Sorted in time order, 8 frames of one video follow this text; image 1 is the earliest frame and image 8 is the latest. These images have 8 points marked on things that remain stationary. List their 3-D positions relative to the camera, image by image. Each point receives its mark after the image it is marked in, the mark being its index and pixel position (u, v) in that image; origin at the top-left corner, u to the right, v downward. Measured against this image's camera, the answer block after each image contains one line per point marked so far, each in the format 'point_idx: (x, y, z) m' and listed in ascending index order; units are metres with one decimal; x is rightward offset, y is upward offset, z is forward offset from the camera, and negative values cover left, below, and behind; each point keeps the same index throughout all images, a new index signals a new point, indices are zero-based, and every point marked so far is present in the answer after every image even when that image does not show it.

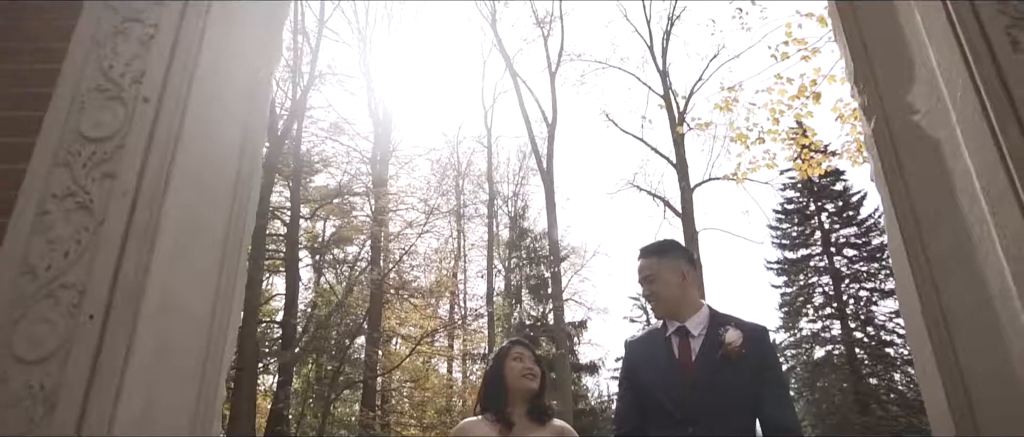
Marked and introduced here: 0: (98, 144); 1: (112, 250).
0: (-0.9, +0.2, +1.6) m
1: (-0.8, -0.1, +1.5) m
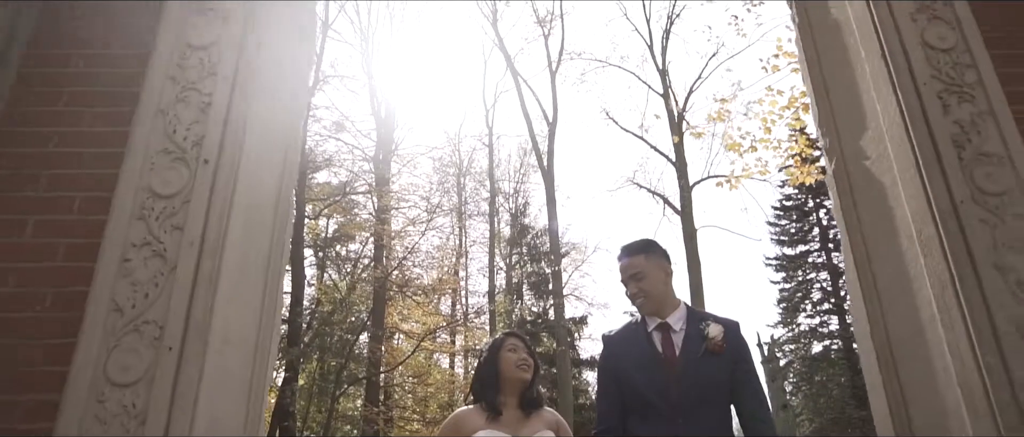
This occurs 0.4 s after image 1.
0: (-0.9, 0.0, +1.9) m
1: (-0.8, -0.2, +1.8) m
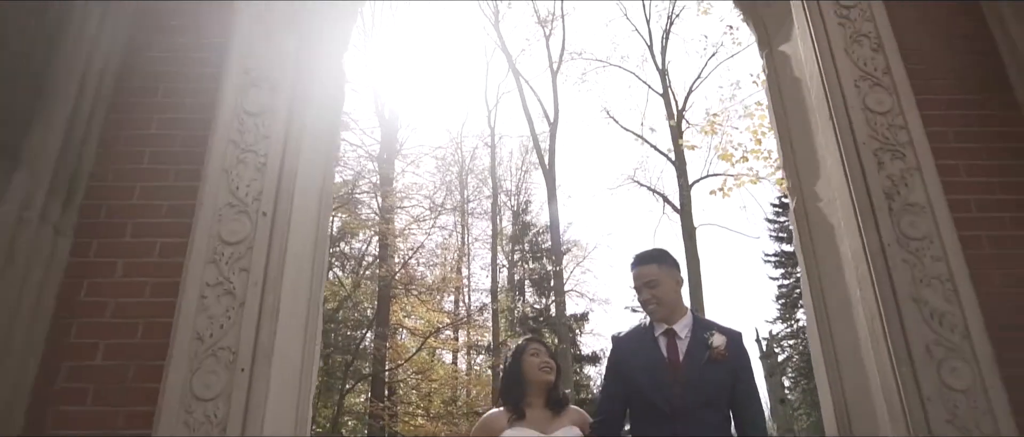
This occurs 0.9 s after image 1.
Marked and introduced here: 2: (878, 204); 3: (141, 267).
0: (-0.9, -0.1, +2.3) m
1: (-0.8, -0.3, +2.2) m
2: (+1.3, +0.1, +2.4) m
3: (-1.2, -0.2, +2.3) m
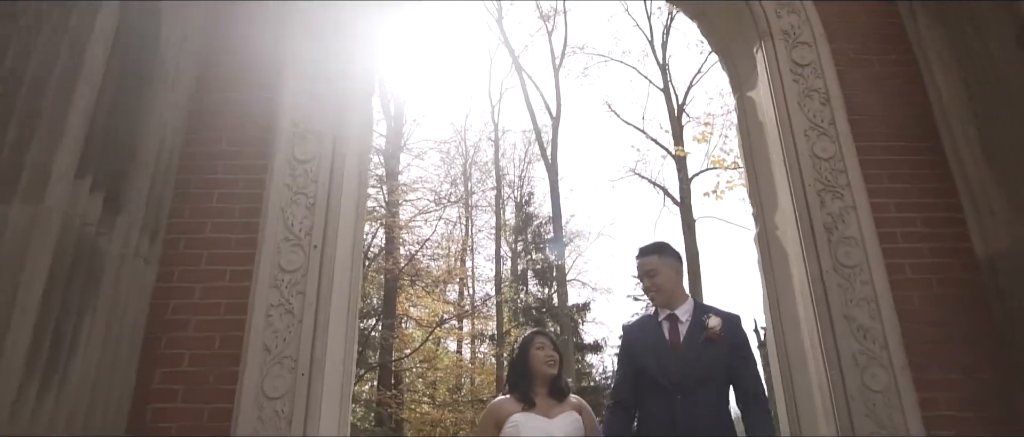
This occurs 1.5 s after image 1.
0: (-0.9, -0.2, +2.8) m
1: (-0.8, -0.5, +2.7) m
2: (+1.3, -0.1, +2.9) m
3: (-1.2, -0.3, +2.8) m
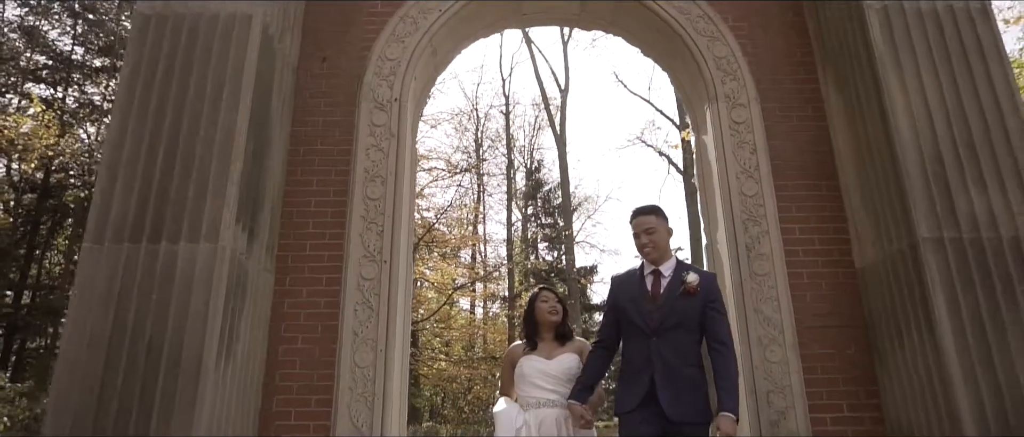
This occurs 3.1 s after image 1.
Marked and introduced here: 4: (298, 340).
0: (-0.8, -0.4, +4.0) m
1: (-0.7, -0.6, +3.9) m
2: (+1.4, -0.2, +4.1) m
3: (-1.1, -0.4, +4.0) m
4: (-1.2, -0.7, +3.9) m
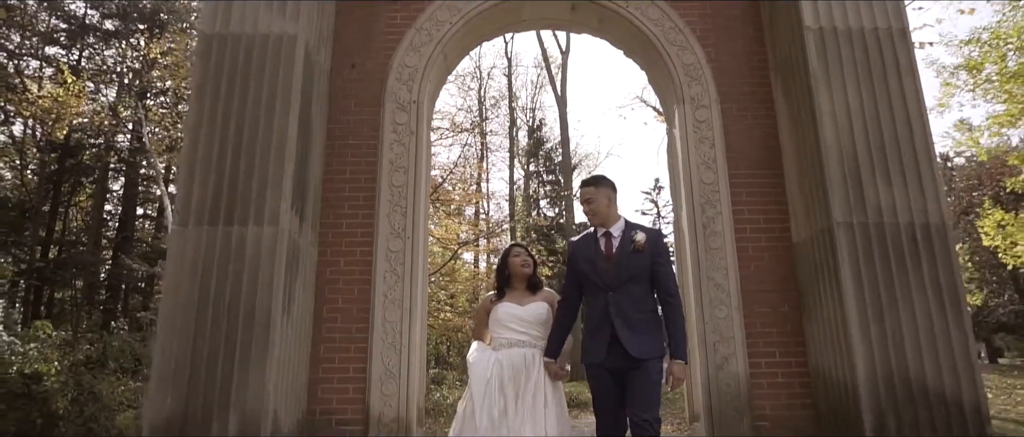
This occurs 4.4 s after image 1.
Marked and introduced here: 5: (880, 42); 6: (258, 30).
0: (-0.8, -0.3, +4.9) m
1: (-0.7, -0.5, +4.8) m
2: (+1.4, -0.1, +5.0) m
3: (-1.1, -0.3, +5.0) m
4: (-1.2, -0.6, +4.9) m
5: (+2.5, +1.2, +4.7) m
6: (-1.8, +1.3, +4.7) m
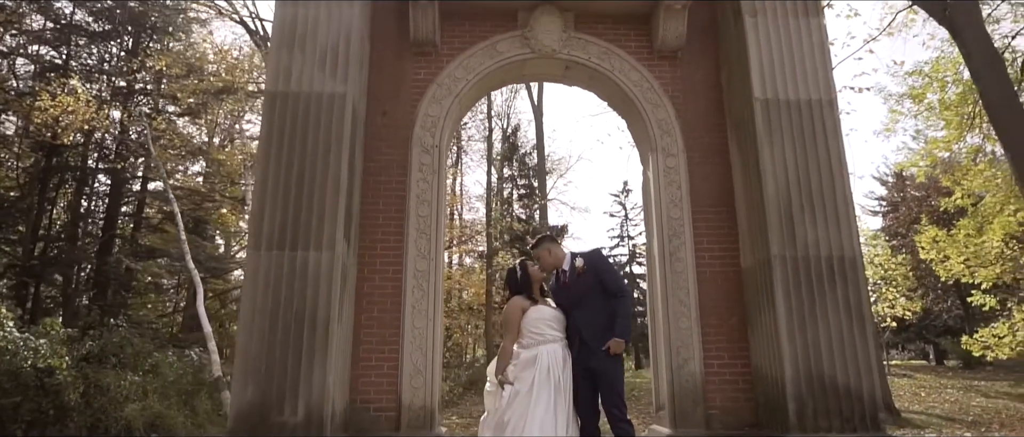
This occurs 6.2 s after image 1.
0: (-0.8, -0.5, +6.0) m
1: (-0.7, -0.7, +6.0) m
2: (+1.4, -0.3, +6.2) m
3: (-1.1, -0.5, +6.1) m
4: (-1.2, -0.8, +6.0) m
5: (+2.6, +0.9, +6.0) m
6: (-1.7, +1.1, +5.8) m
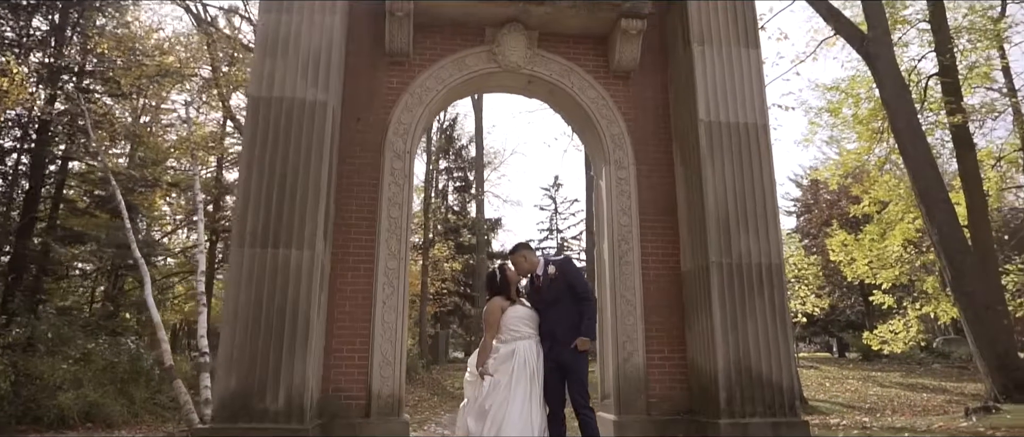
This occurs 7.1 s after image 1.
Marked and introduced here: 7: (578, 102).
0: (-1.1, -0.5, +6.4) m
1: (-1.0, -0.7, +6.4) m
2: (+1.0, -0.4, +6.8) m
3: (-1.4, -0.5, +6.4) m
4: (-1.5, -0.8, +6.4) m
5: (+2.3, +0.8, +6.8) m
6: (-1.9, +1.1, +6.1) m
7: (+0.7, +1.2, +7.3) m
